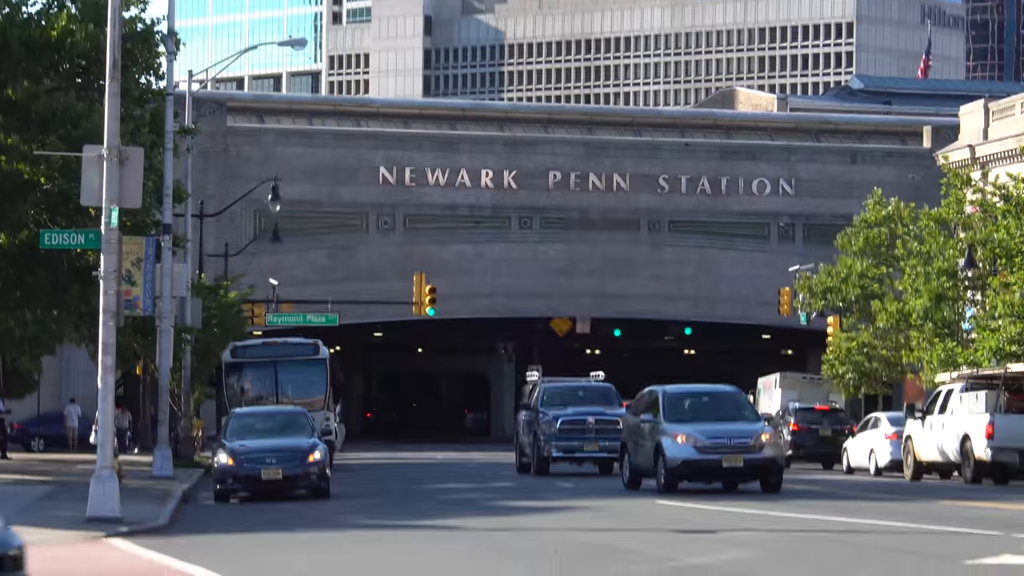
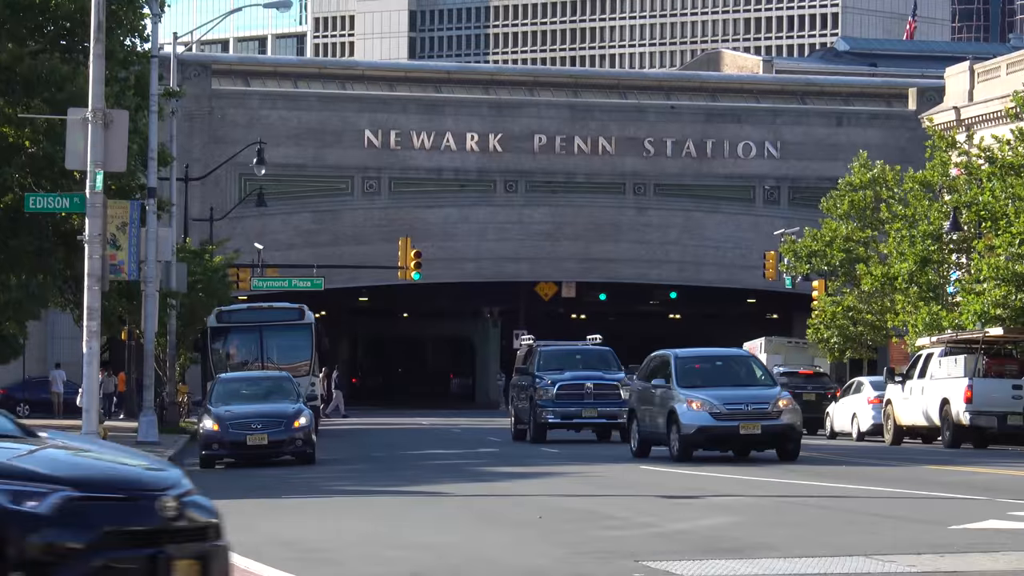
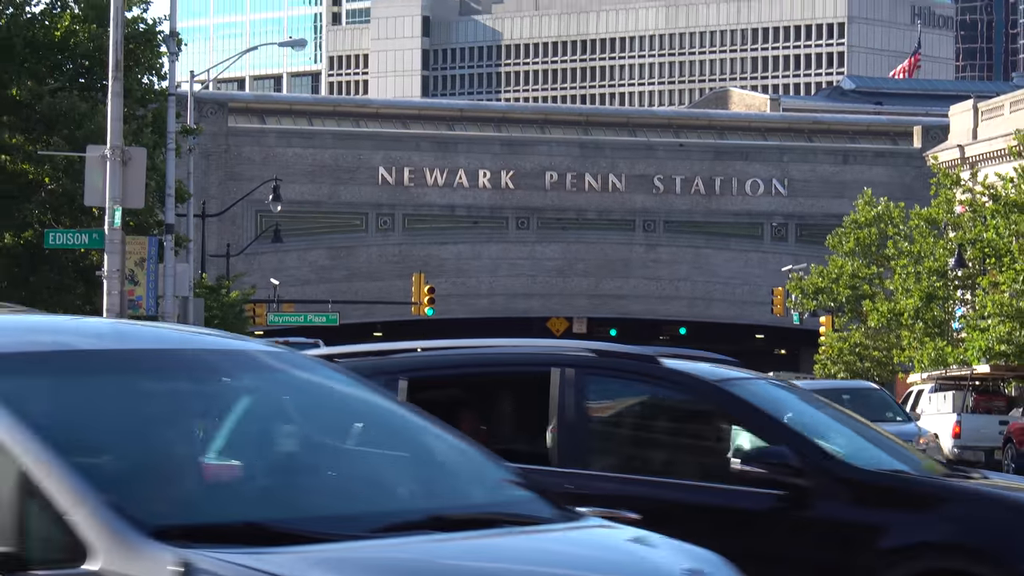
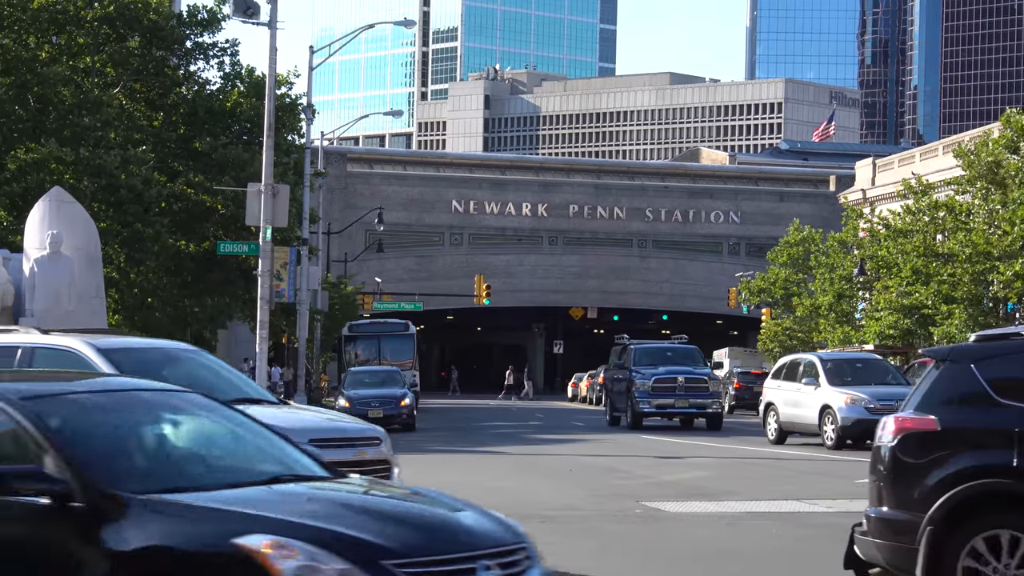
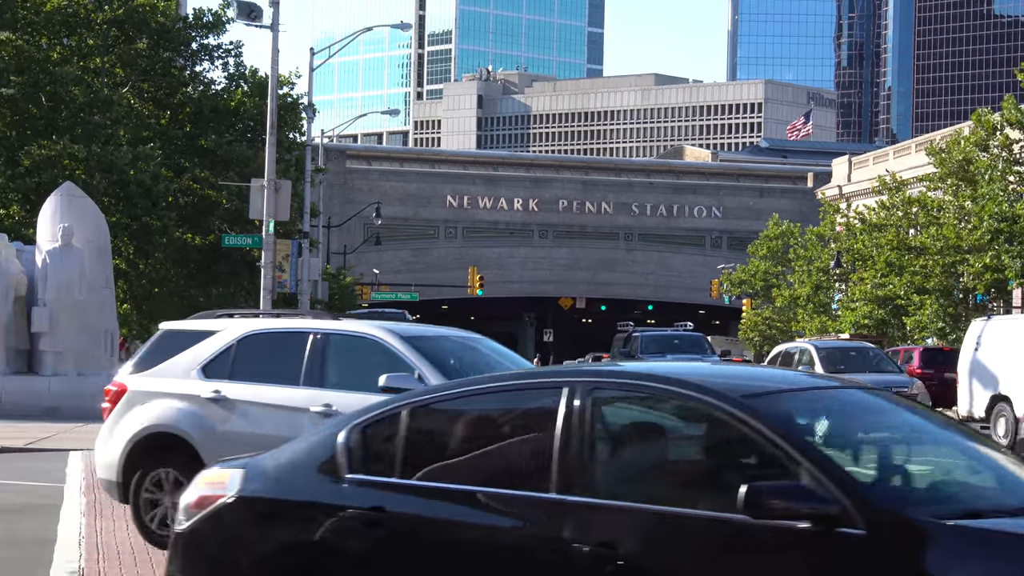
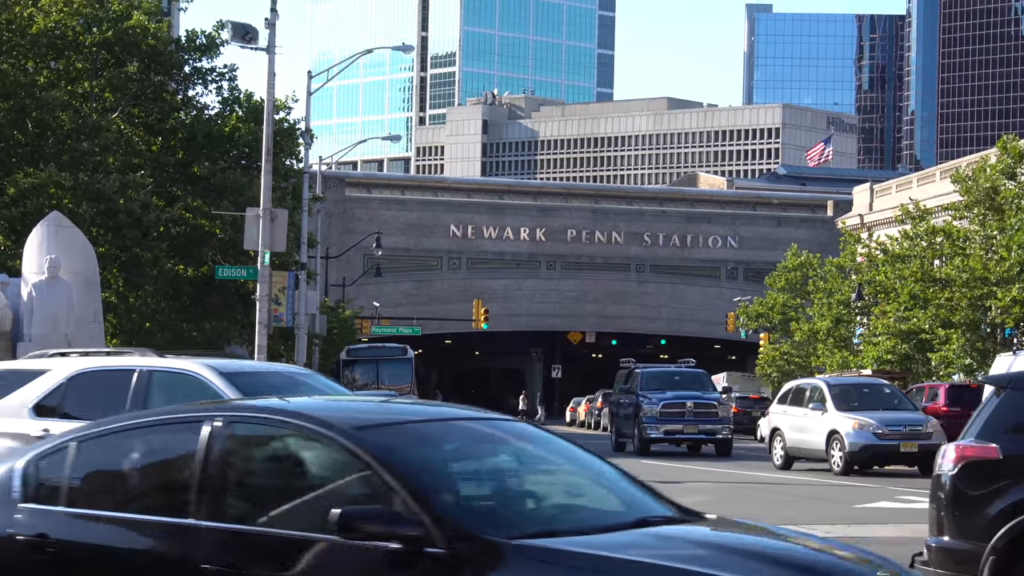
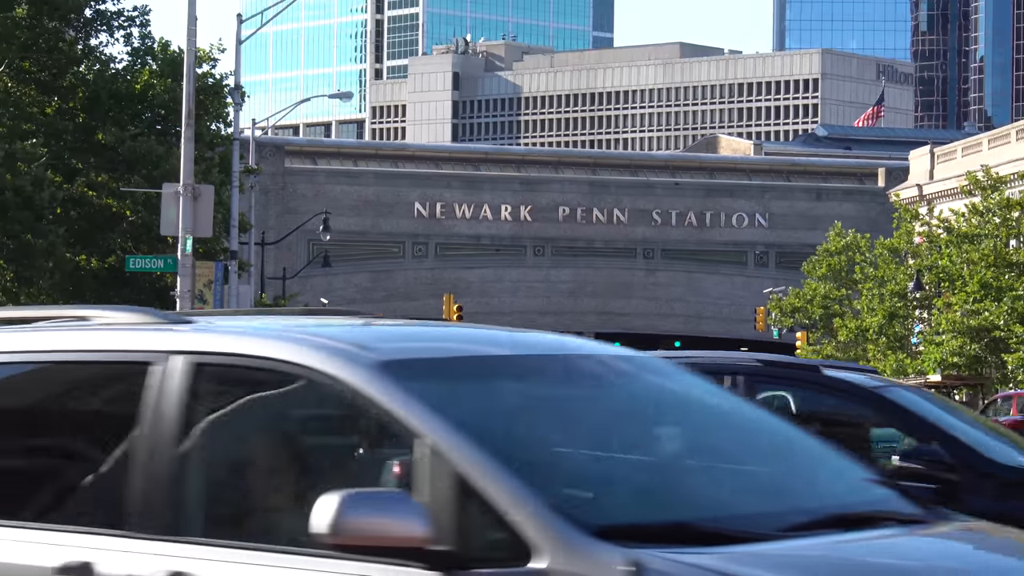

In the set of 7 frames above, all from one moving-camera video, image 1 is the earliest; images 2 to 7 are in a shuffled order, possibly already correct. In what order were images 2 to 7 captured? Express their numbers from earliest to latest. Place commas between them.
2, 3, 7, 4, 6, 5
